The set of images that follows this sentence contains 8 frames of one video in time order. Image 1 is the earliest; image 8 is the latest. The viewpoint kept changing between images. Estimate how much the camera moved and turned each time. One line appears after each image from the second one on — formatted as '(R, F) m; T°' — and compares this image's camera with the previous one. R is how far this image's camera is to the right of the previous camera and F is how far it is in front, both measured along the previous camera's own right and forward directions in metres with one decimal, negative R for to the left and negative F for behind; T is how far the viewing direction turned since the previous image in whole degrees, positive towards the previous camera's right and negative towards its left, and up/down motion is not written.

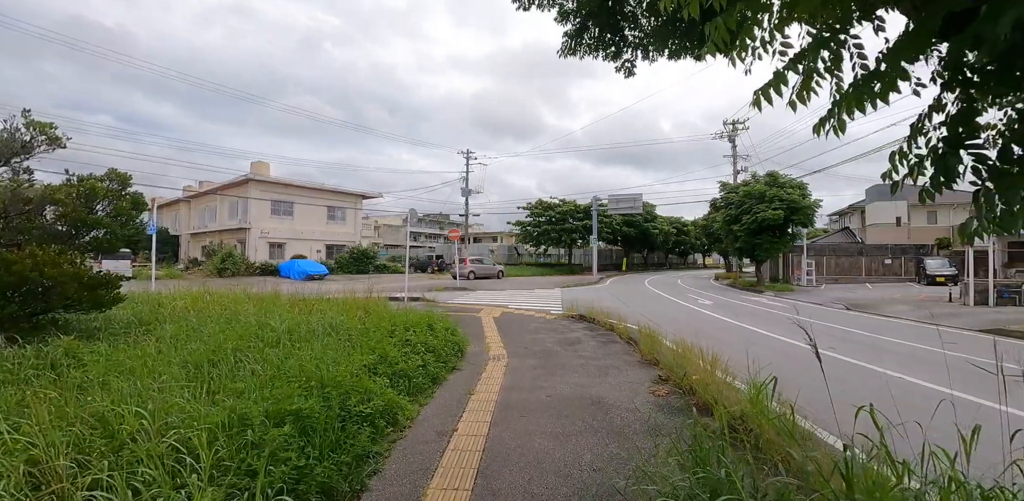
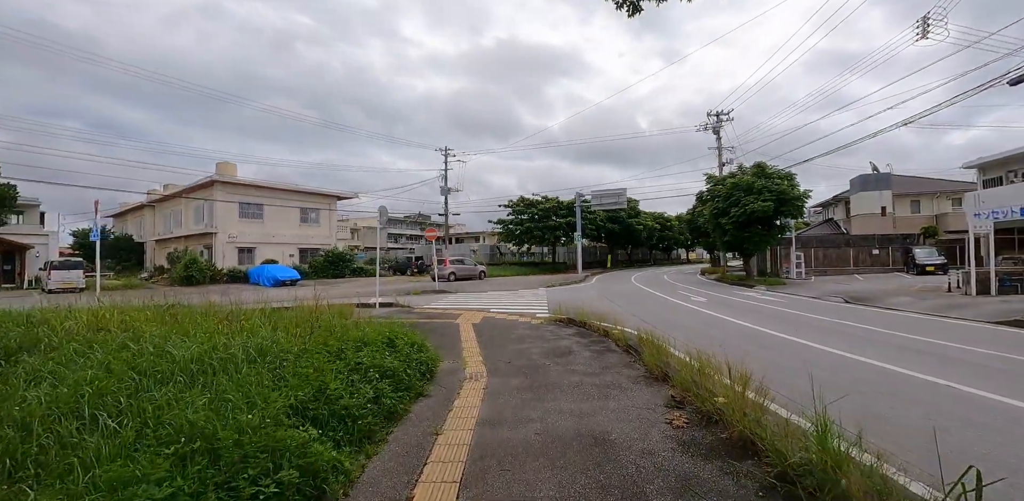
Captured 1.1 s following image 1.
(+0.1, +1.2) m; +2°
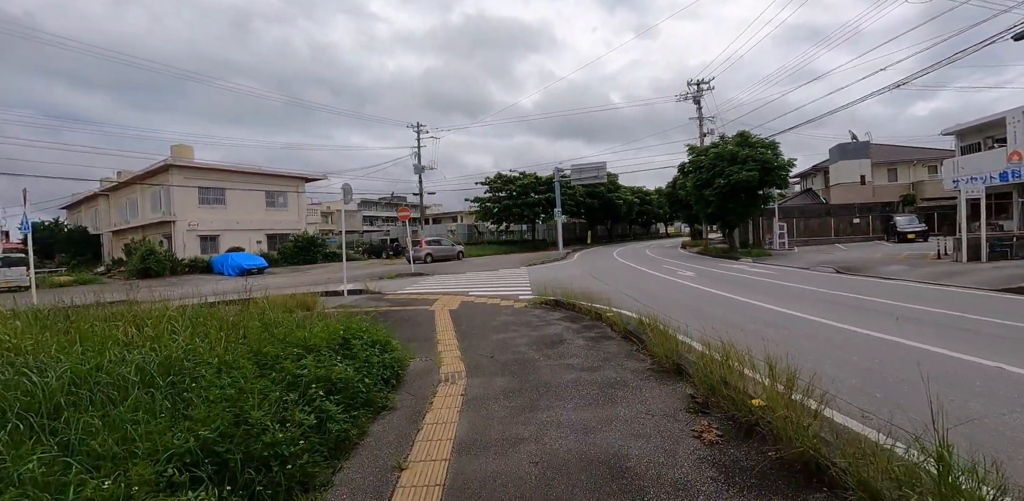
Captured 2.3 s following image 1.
(0.0, +1.0) m; +3°
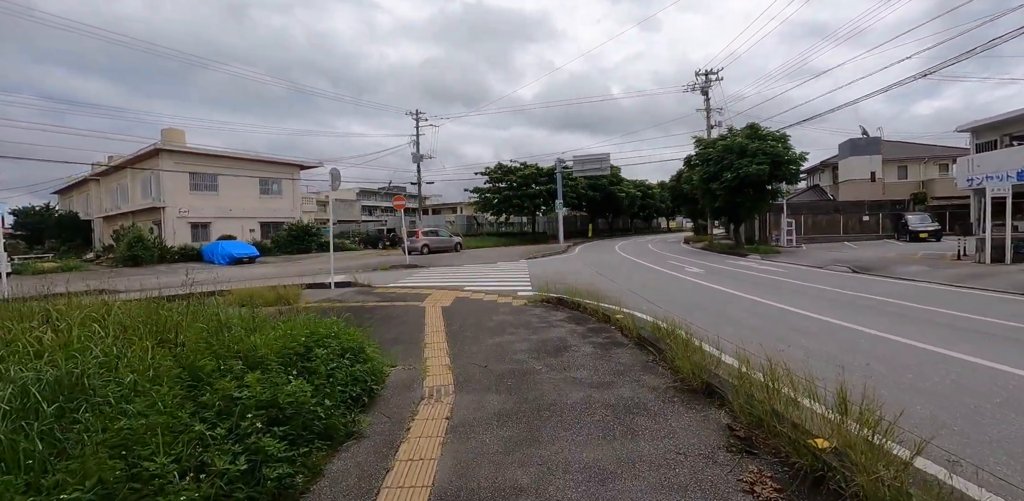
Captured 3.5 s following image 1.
(0.0, +0.8) m; 0°
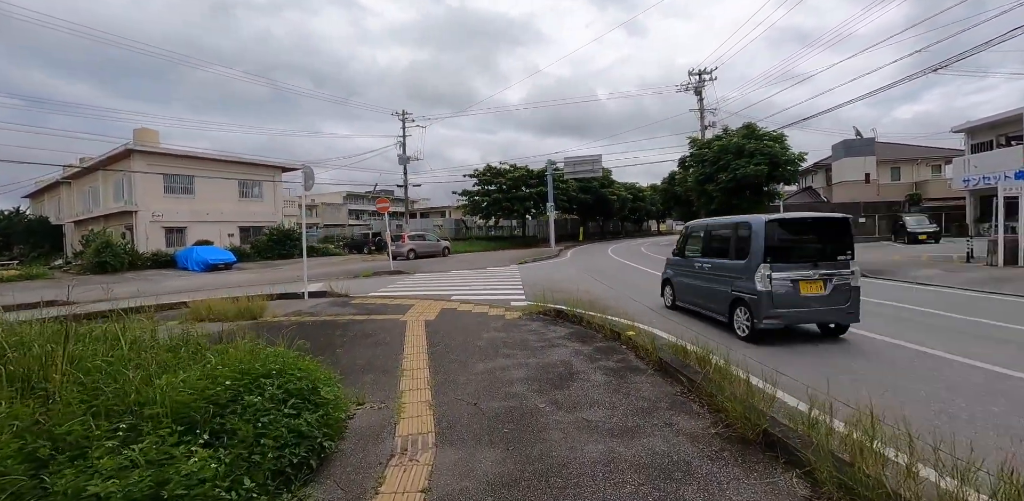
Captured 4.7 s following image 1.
(-0.1, +1.0) m; +1°
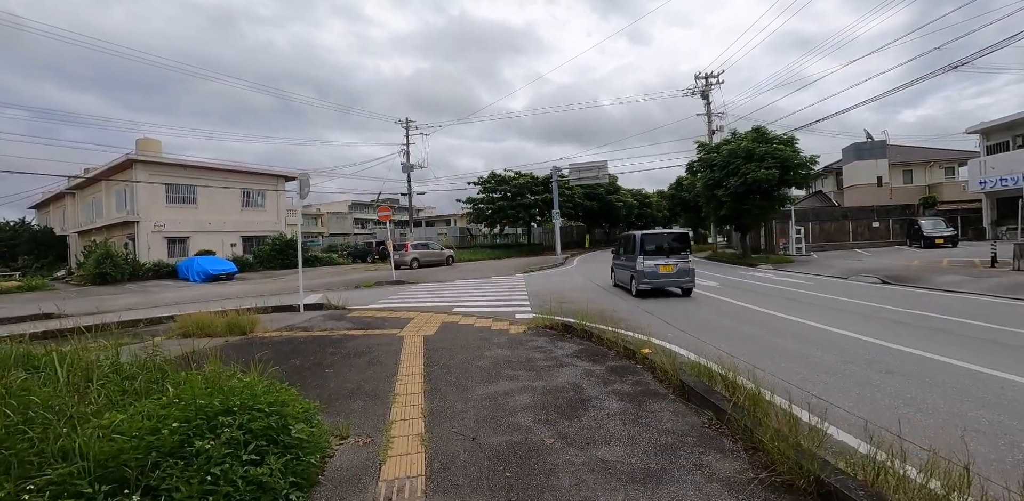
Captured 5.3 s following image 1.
(0.0, +0.5) m; -1°
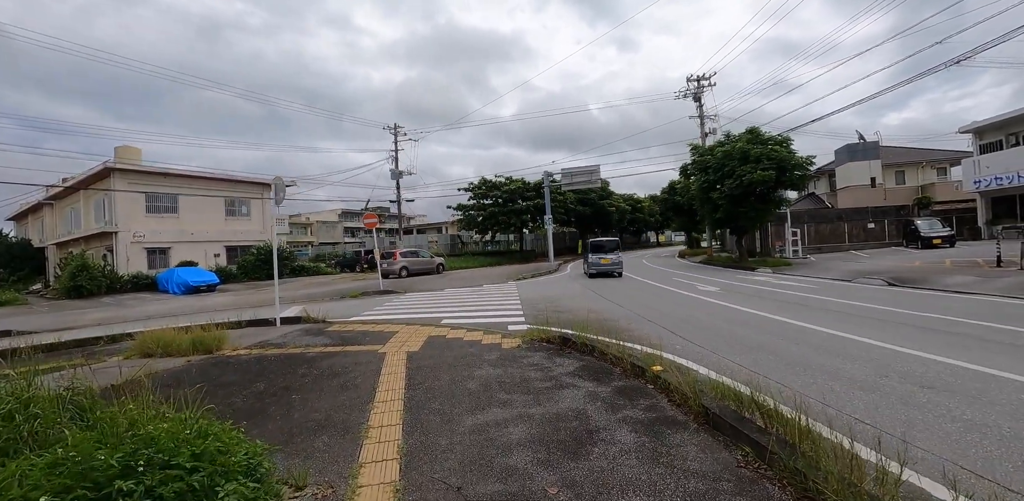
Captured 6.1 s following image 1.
(0.0, +0.6) m; +1°
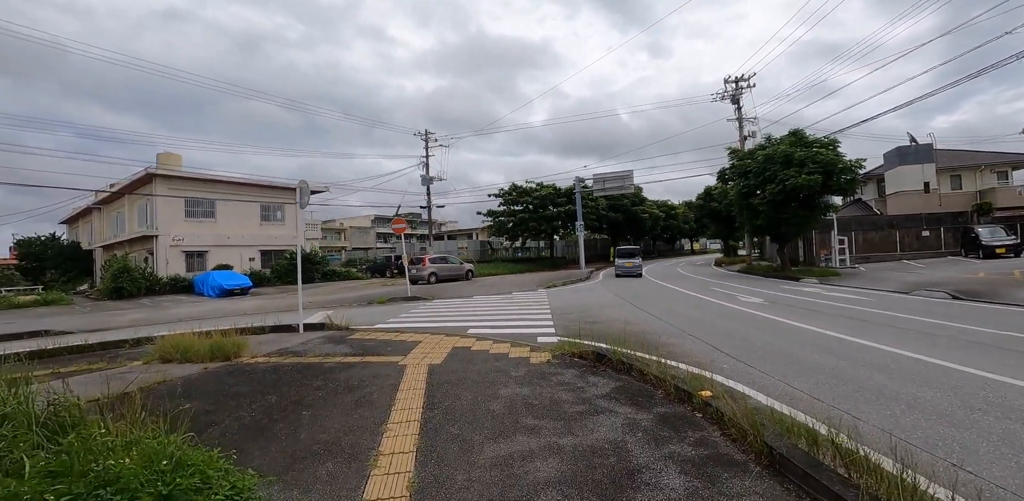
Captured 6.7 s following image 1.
(0.0, +0.5) m; -4°
